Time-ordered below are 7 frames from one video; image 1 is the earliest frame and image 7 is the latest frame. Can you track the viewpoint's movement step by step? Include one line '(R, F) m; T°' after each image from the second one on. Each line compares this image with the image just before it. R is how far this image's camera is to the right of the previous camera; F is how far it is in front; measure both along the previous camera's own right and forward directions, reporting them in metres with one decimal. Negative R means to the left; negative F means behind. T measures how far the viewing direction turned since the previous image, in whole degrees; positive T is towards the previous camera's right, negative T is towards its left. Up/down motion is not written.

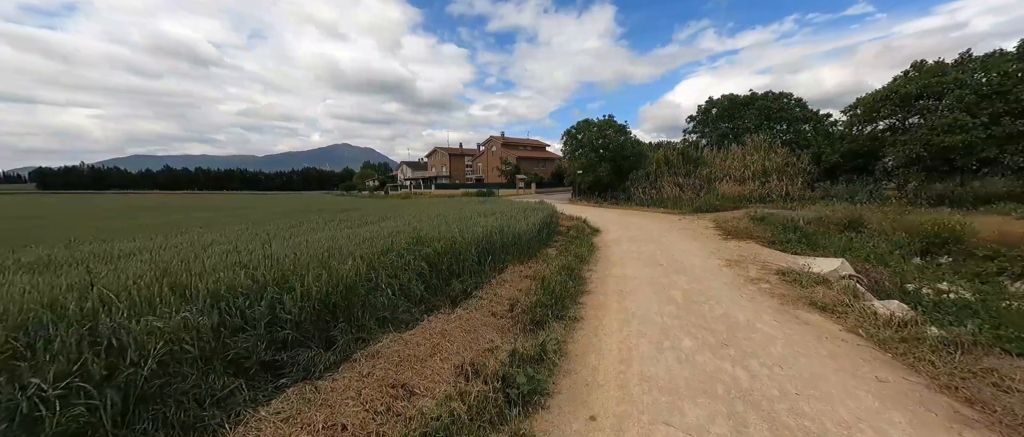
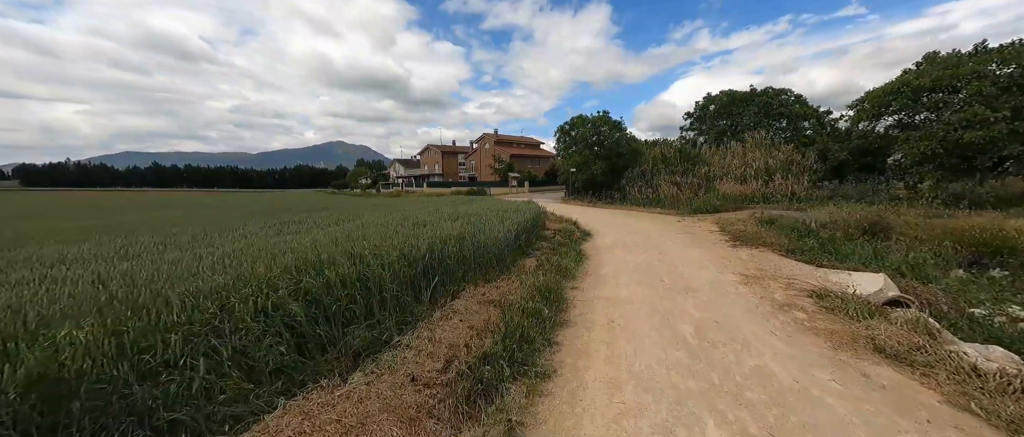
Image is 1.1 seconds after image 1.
(+0.4, +1.0) m; +1°
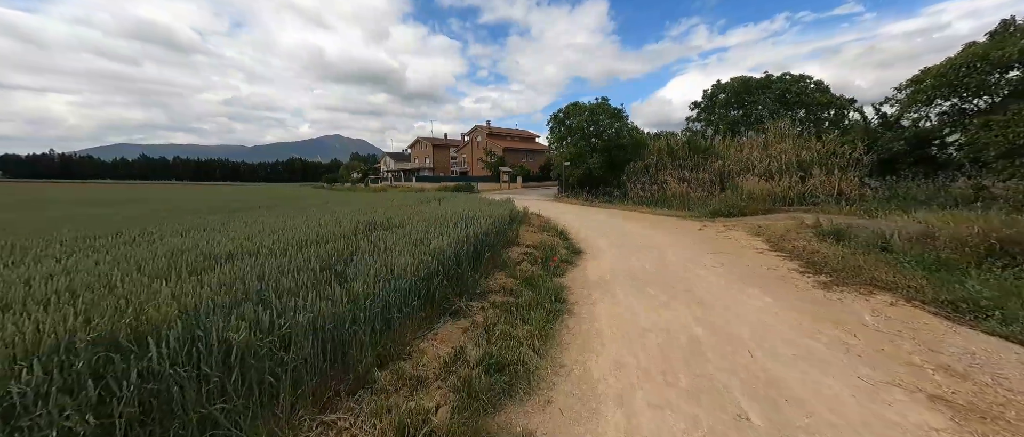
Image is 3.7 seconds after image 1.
(+0.7, +2.5) m; 0°
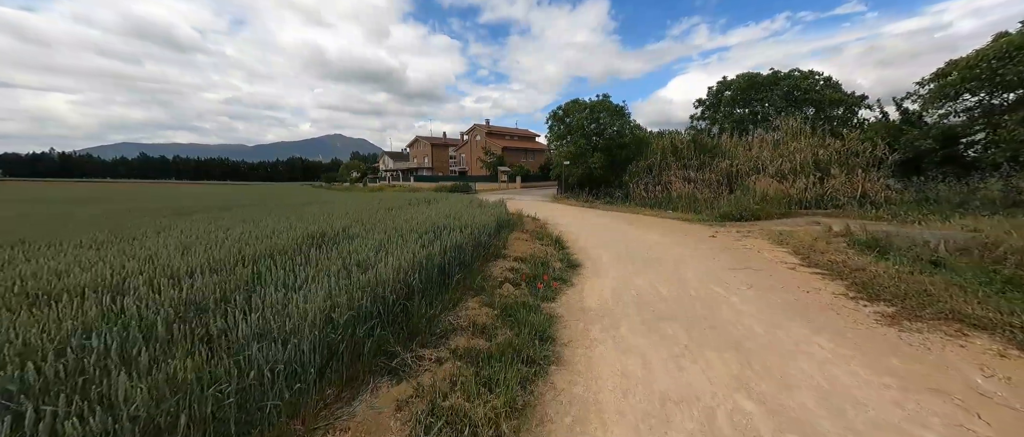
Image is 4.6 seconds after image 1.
(+0.2, +0.8) m; 0°
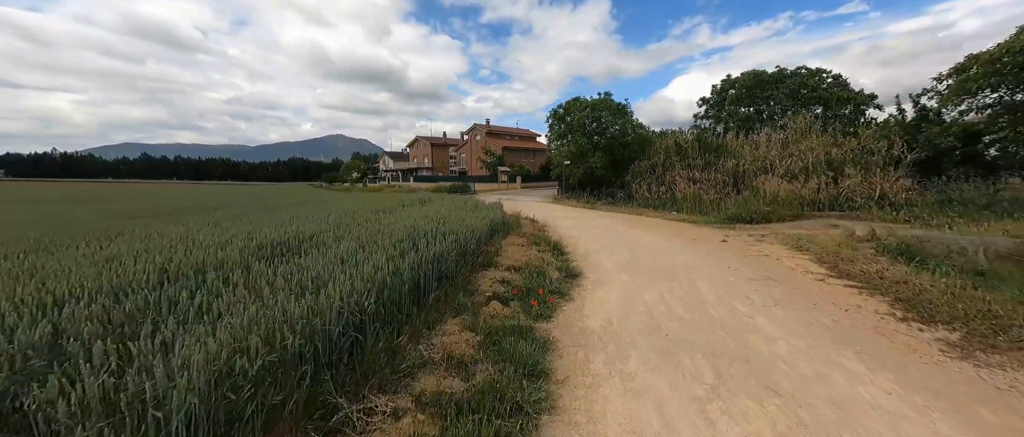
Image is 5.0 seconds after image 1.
(+0.1, +0.5) m; 0°
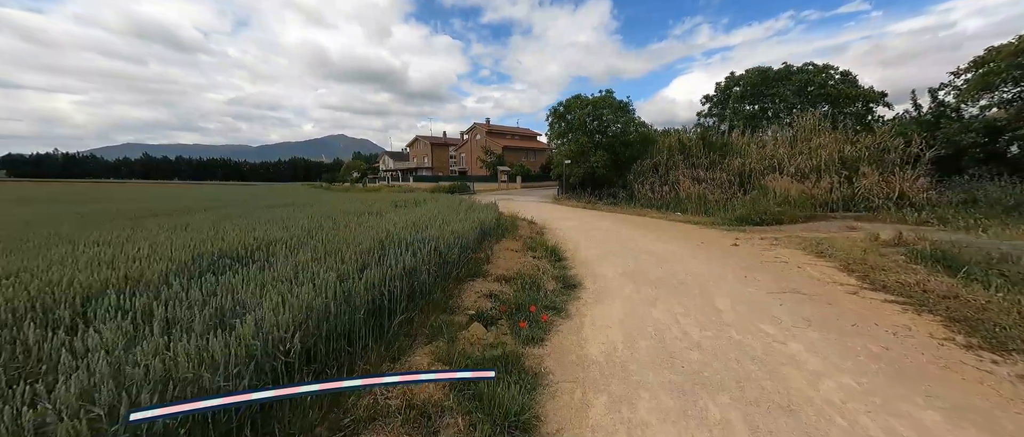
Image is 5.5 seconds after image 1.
(+0.1, +0.4) m; 0°
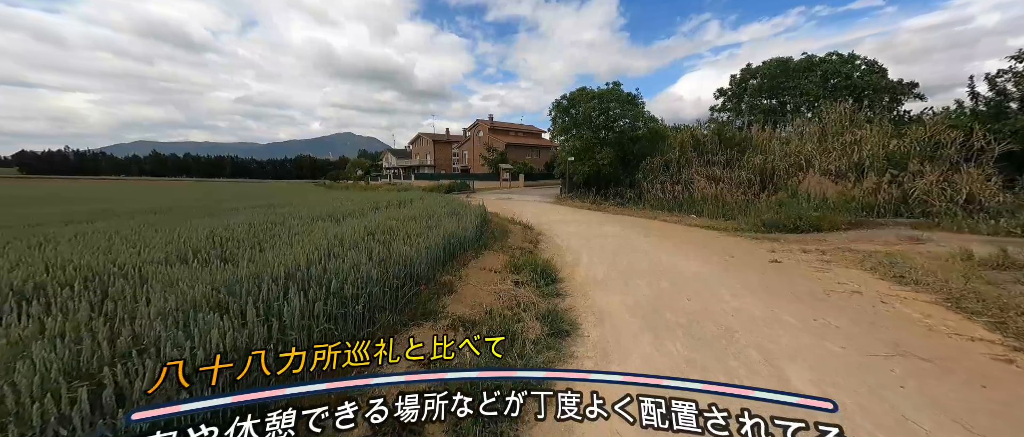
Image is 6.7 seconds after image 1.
(+0.3, +1.1) m; -1°
